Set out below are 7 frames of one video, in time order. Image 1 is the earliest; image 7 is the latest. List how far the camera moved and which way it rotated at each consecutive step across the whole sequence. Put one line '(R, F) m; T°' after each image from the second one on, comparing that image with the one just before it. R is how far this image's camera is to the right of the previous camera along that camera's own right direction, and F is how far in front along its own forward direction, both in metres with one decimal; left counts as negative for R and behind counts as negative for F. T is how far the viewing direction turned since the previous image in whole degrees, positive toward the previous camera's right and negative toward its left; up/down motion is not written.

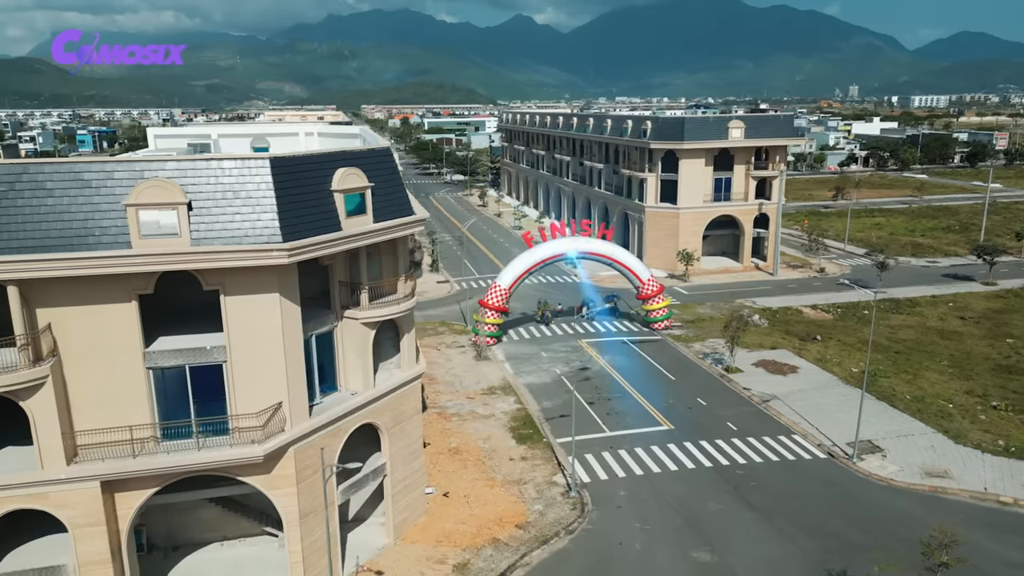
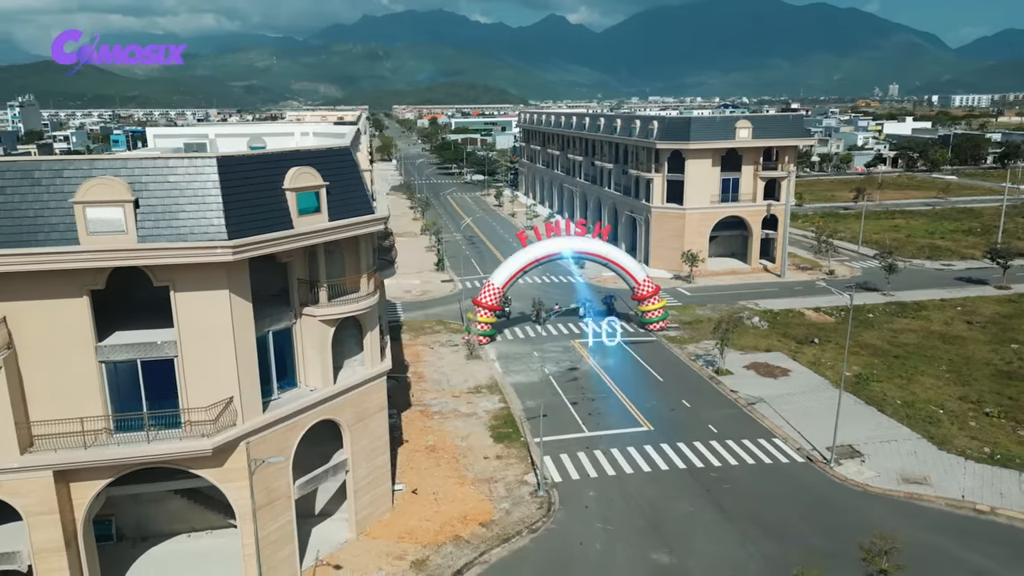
(+2.7, -0.1) m; -2°
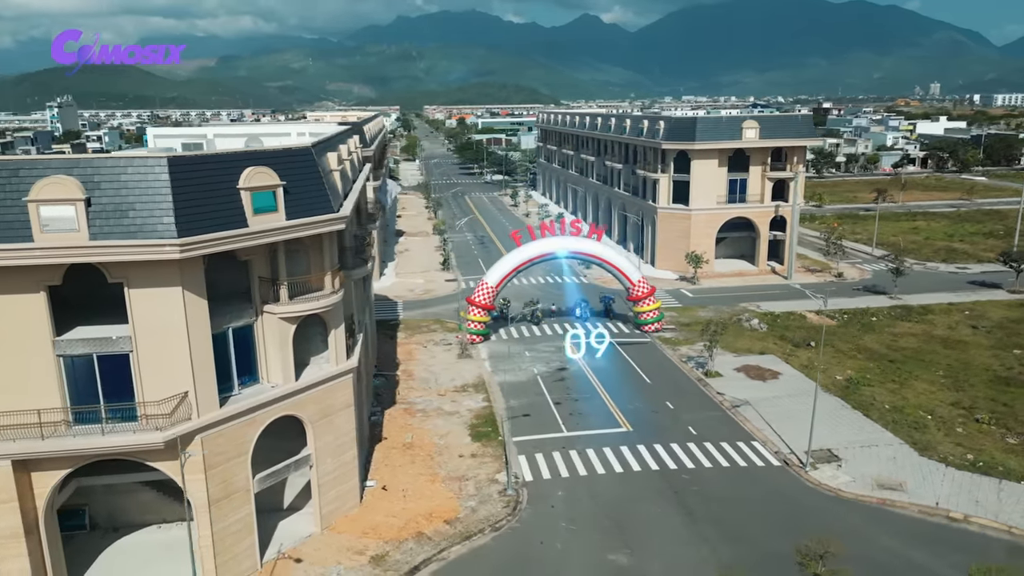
(+2.7, -0.1) m; -2°
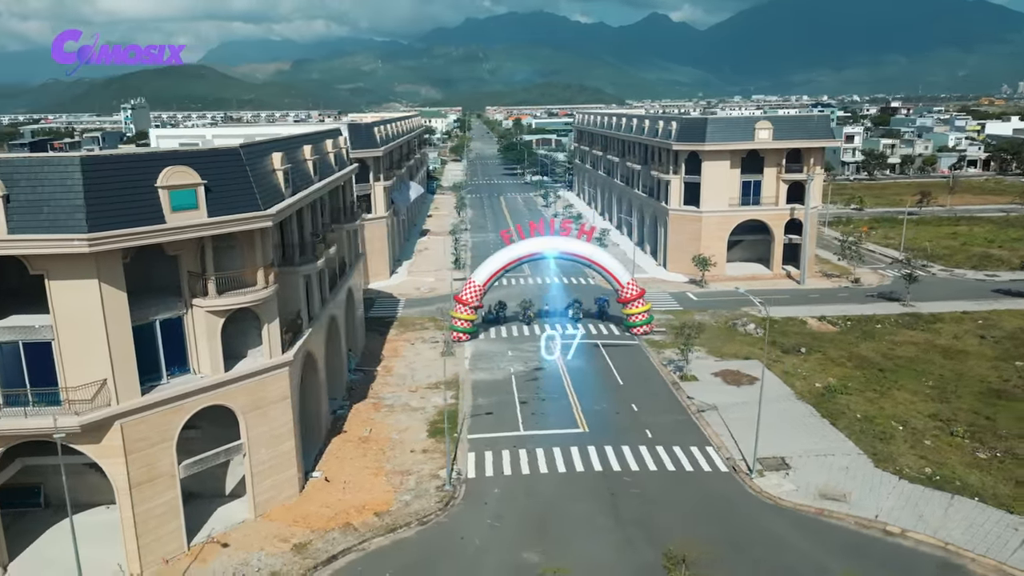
(+5.4, -0.2) m; -4°
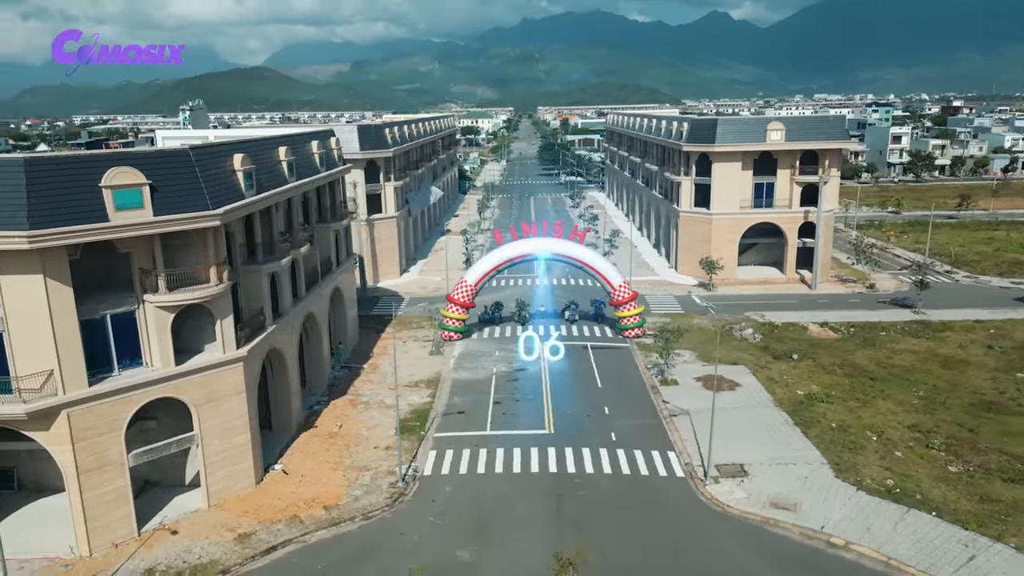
(+4.4, -0.1) m; -4°
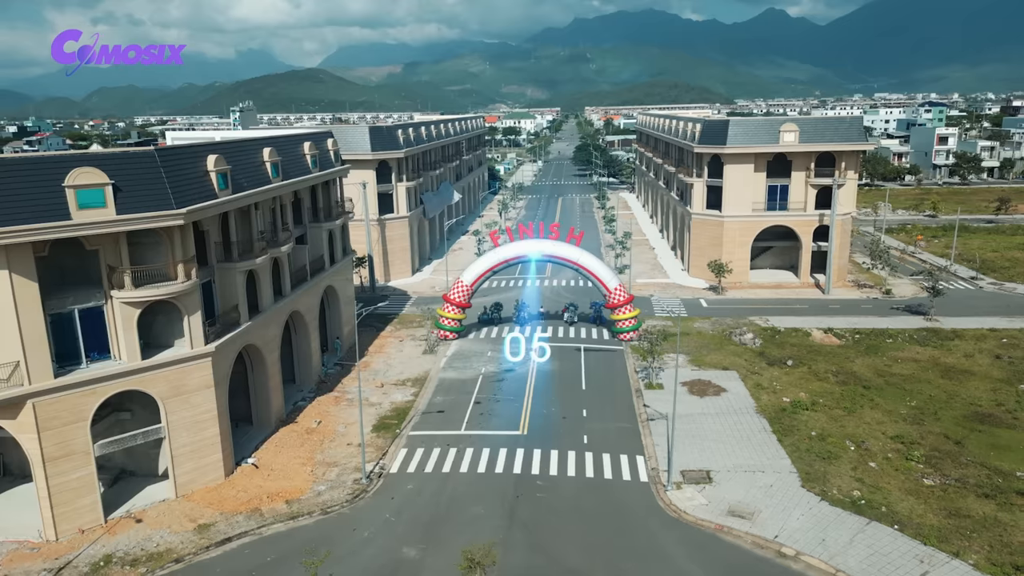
(+3.8, -0.1) m; -3°
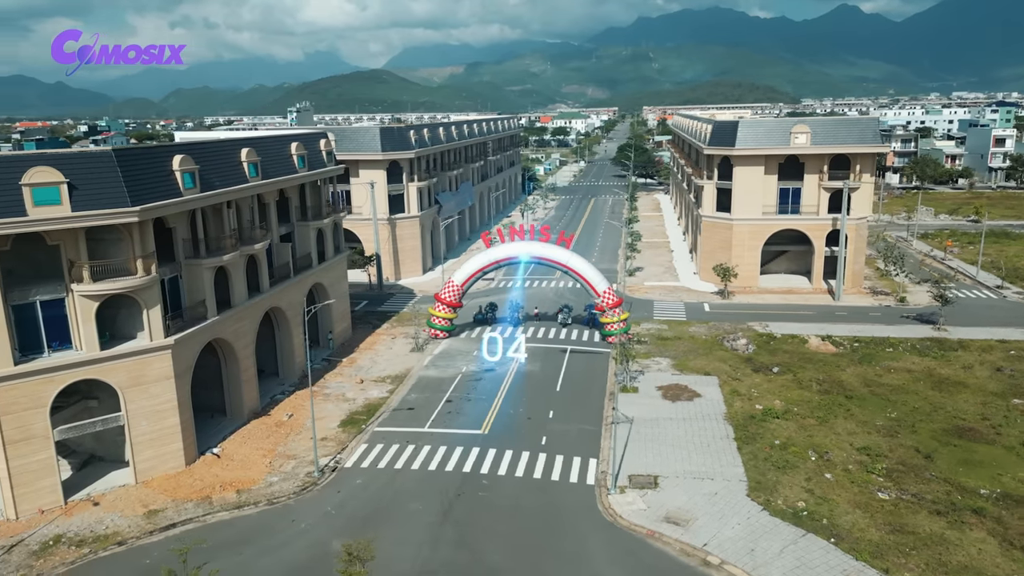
(+4.9, -0.1) m; -4°
